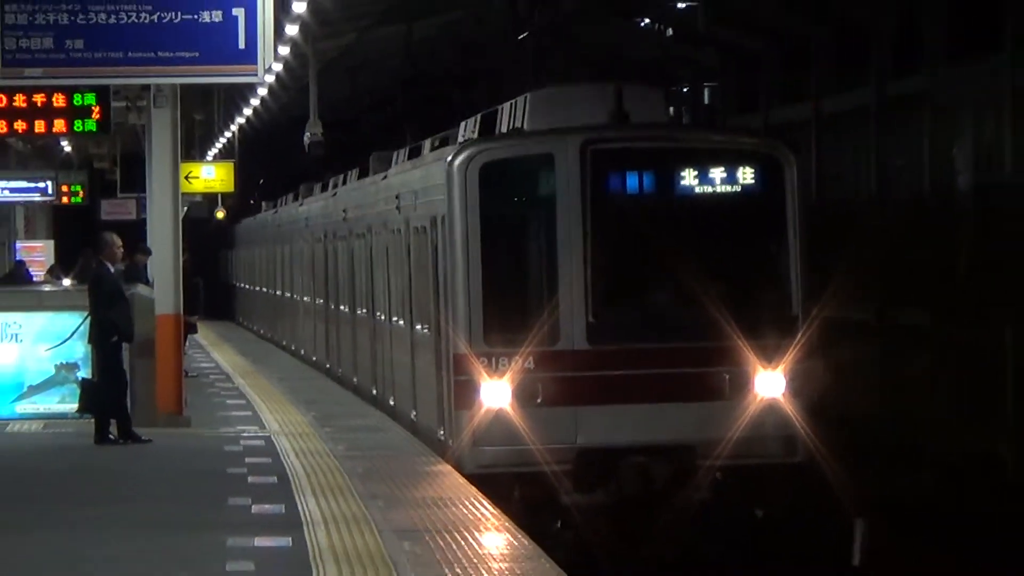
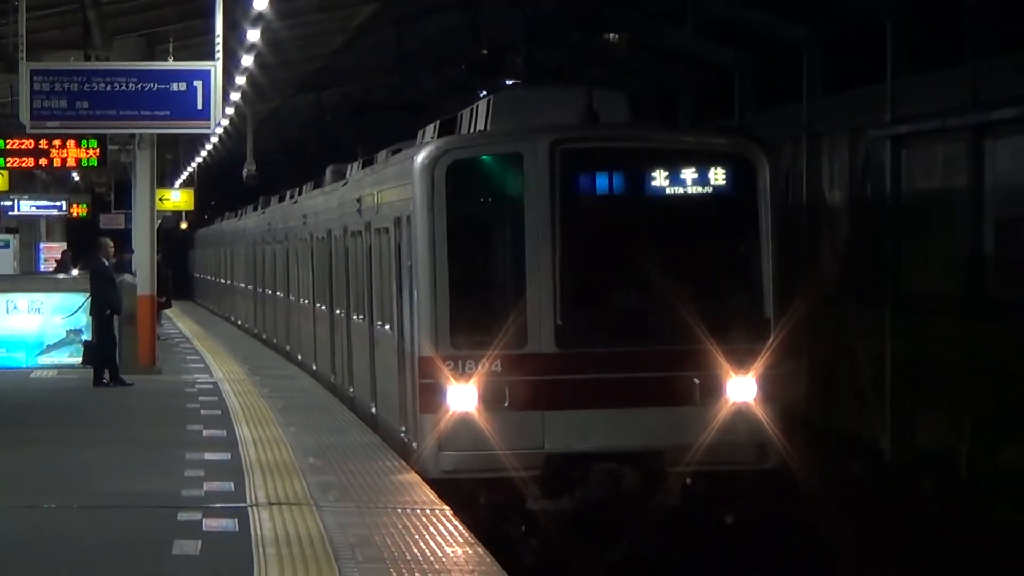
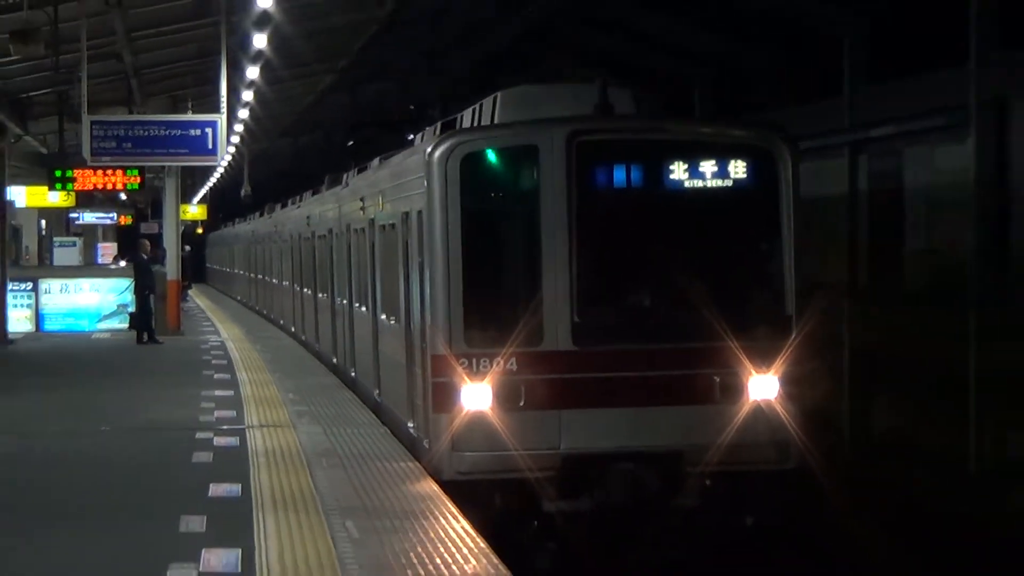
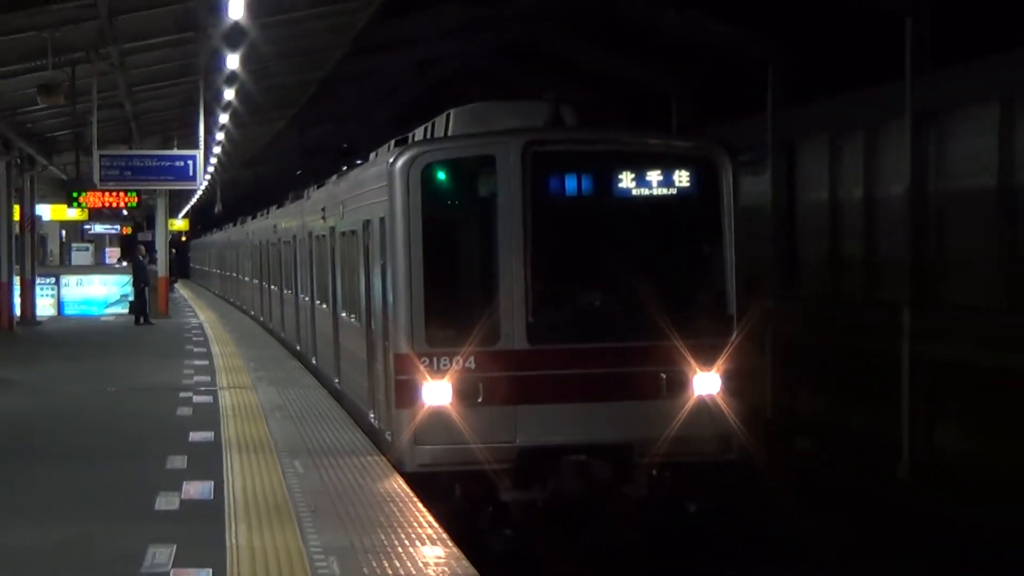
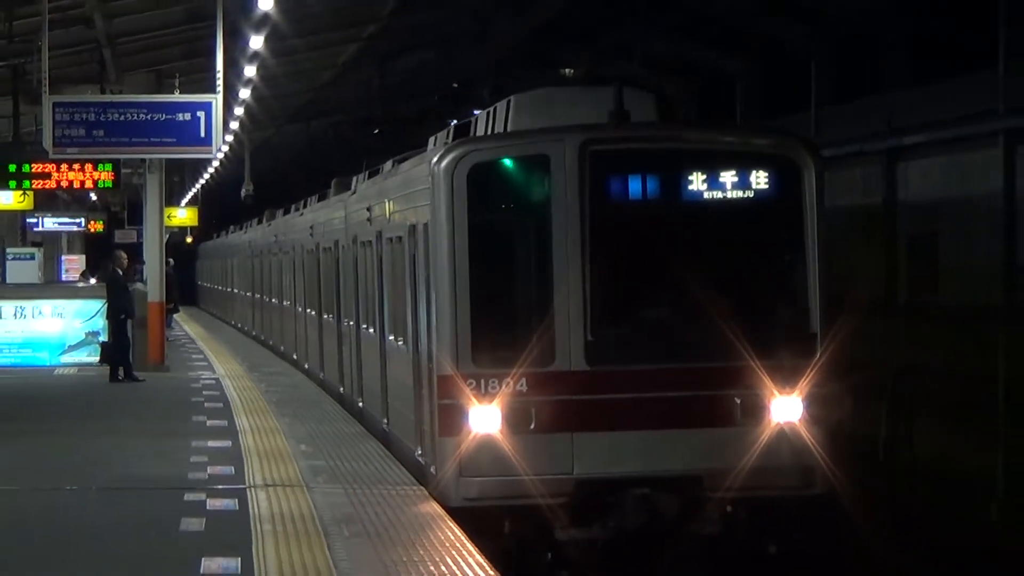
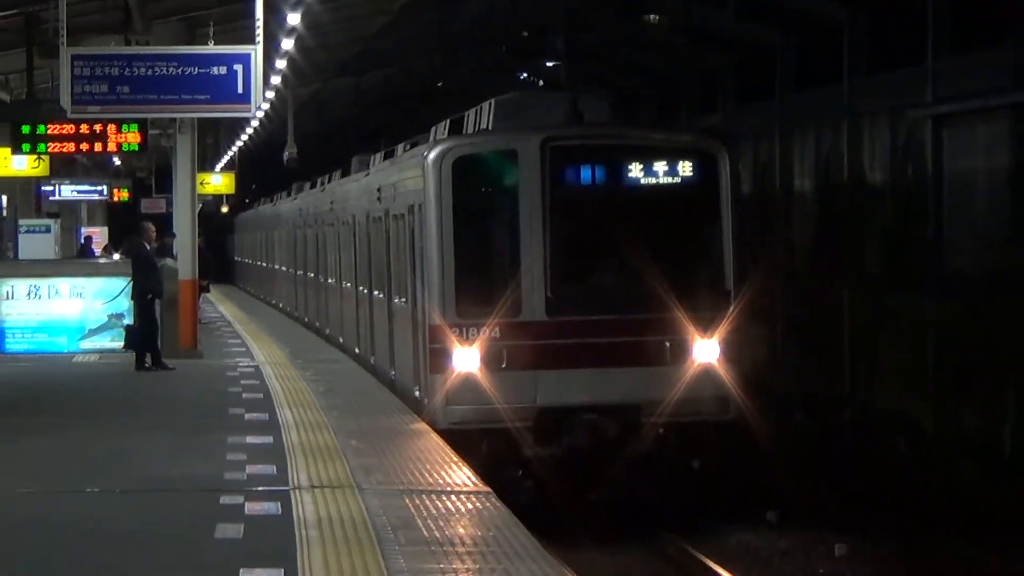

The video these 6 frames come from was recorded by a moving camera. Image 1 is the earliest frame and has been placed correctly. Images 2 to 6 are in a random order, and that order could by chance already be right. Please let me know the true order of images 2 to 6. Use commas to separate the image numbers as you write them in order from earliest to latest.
6, 2, 5, 3, 4
